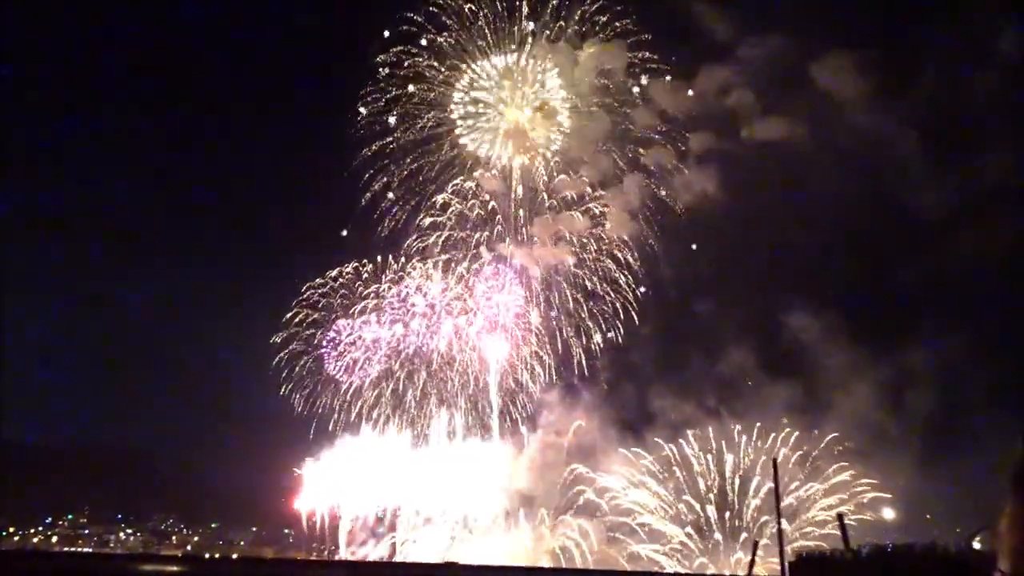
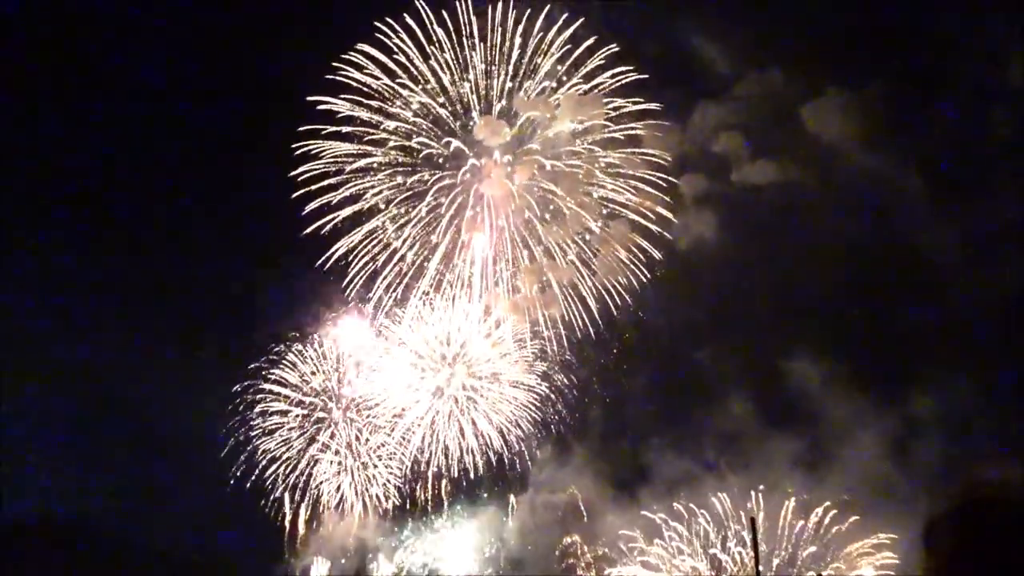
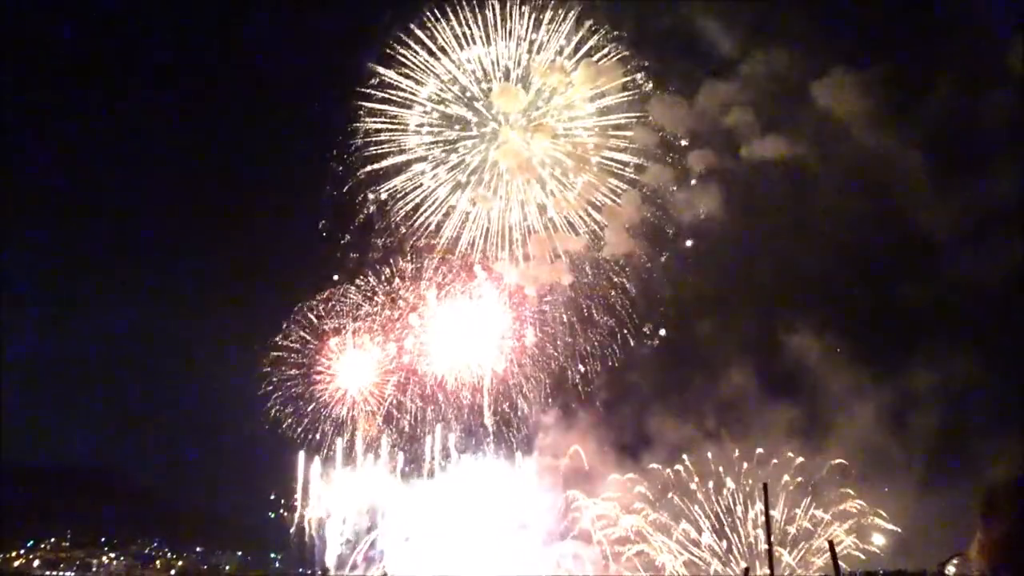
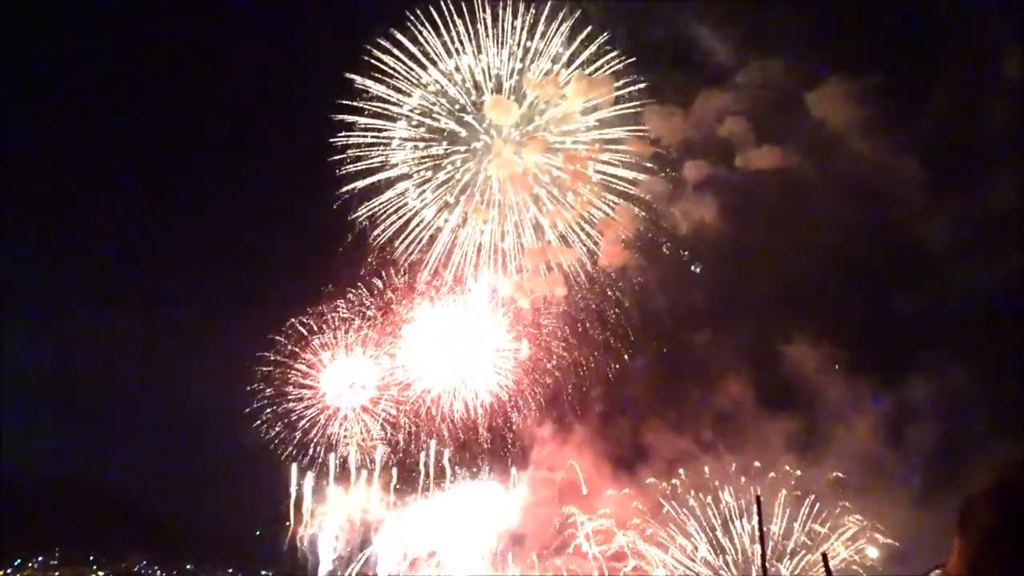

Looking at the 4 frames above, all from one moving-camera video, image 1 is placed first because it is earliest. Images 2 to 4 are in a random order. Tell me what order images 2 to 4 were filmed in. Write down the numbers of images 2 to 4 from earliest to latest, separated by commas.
3, 4, 2
